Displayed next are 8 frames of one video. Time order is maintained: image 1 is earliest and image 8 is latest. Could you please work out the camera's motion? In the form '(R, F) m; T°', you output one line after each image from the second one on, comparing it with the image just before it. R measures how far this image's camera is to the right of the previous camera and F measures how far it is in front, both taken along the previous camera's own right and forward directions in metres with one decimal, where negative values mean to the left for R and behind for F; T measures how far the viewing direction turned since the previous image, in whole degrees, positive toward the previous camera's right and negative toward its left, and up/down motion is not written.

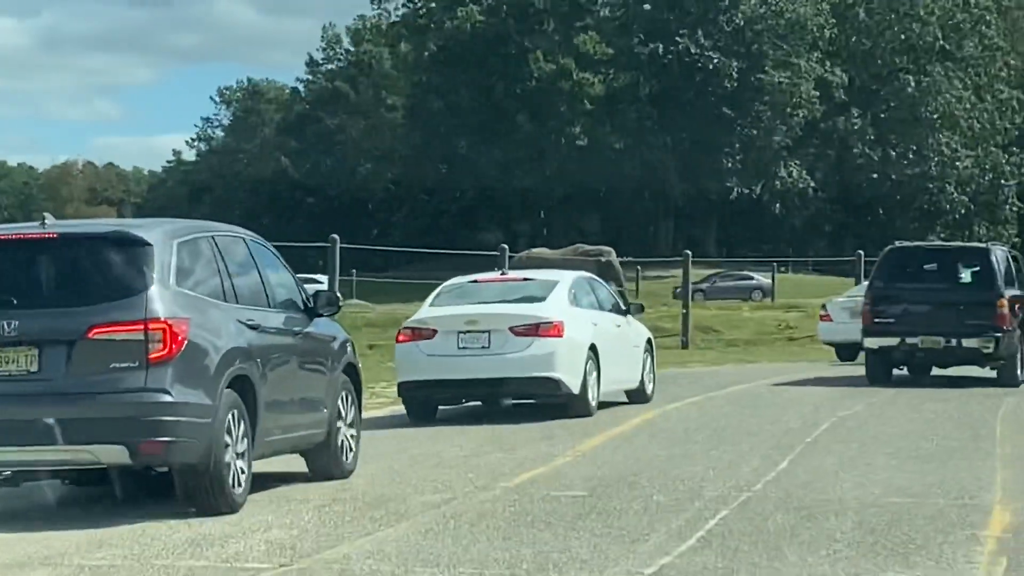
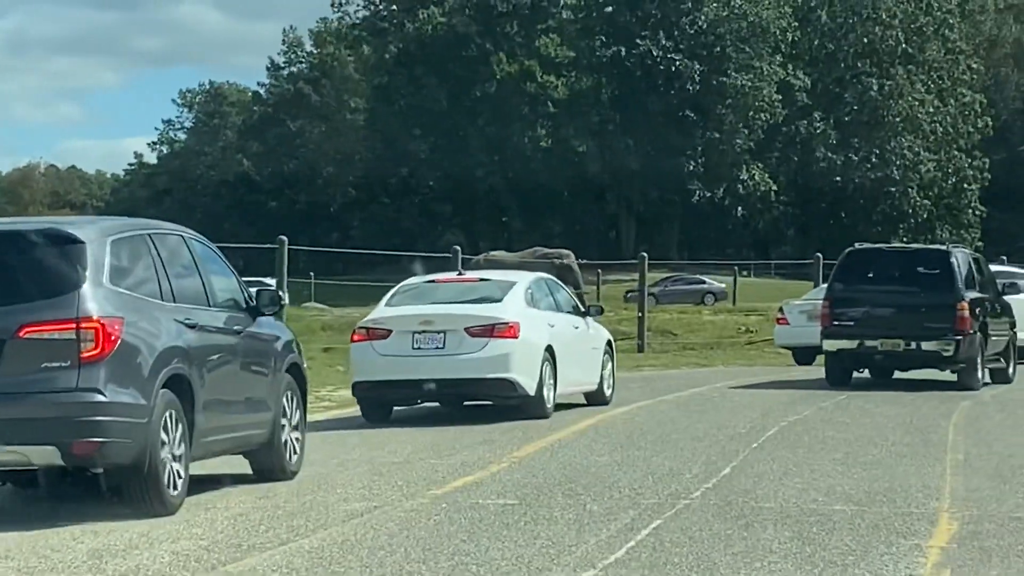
(+0.1, +0.4) m; +1°
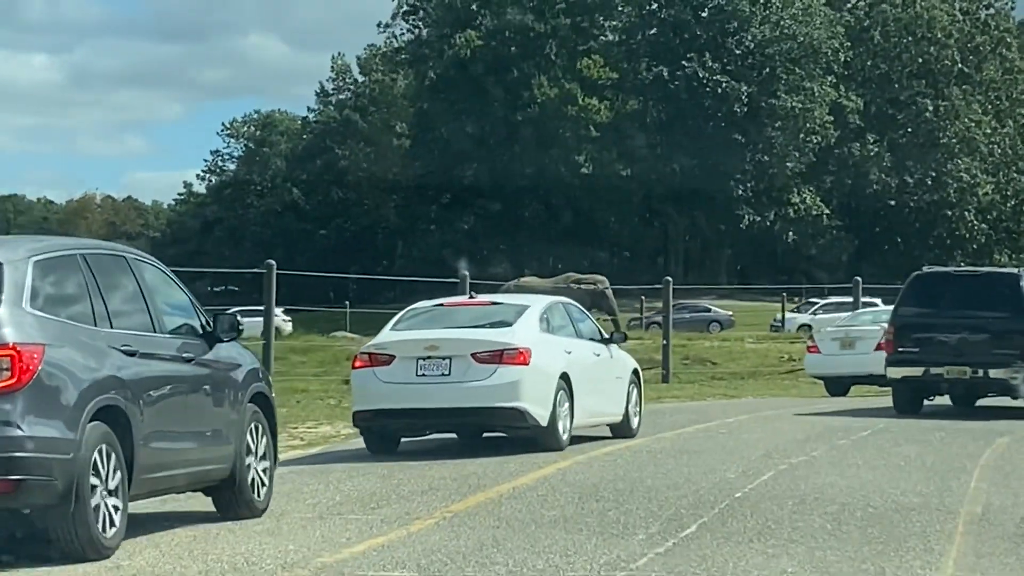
(+0.5, +1.6) m; -2°
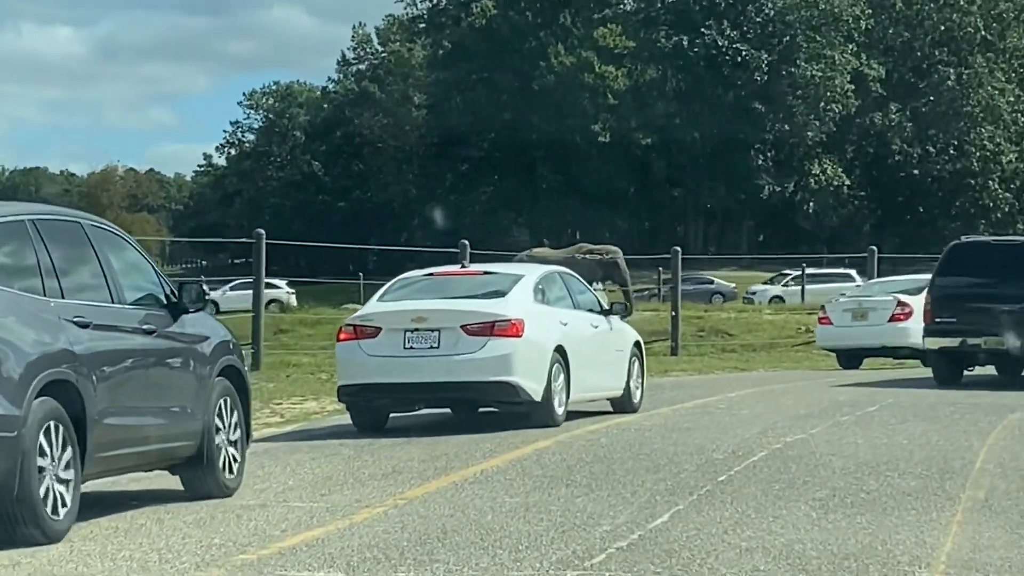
(+0.2, +0.7) m; -1°
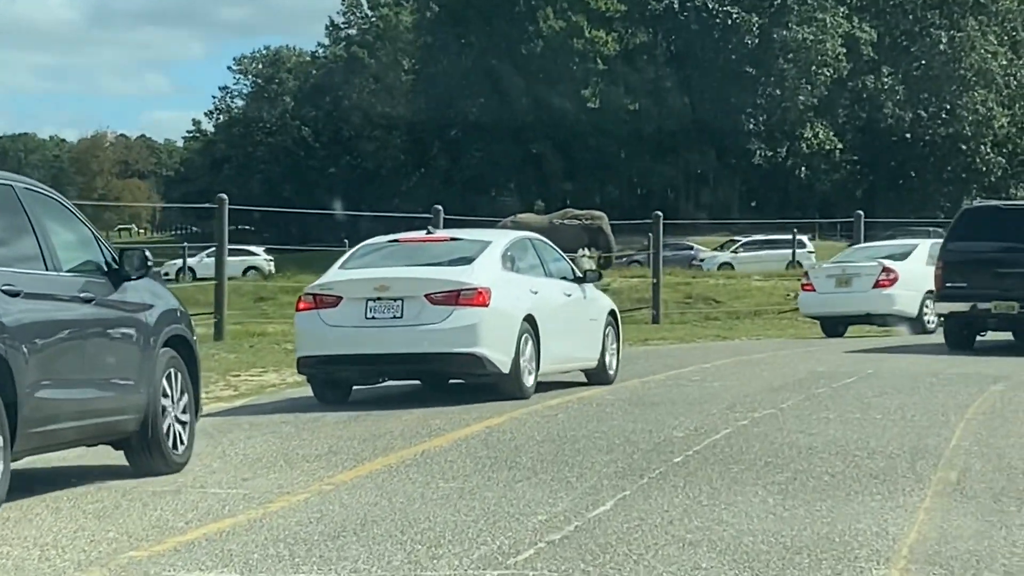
(+0.2, +0.6) m; 0°
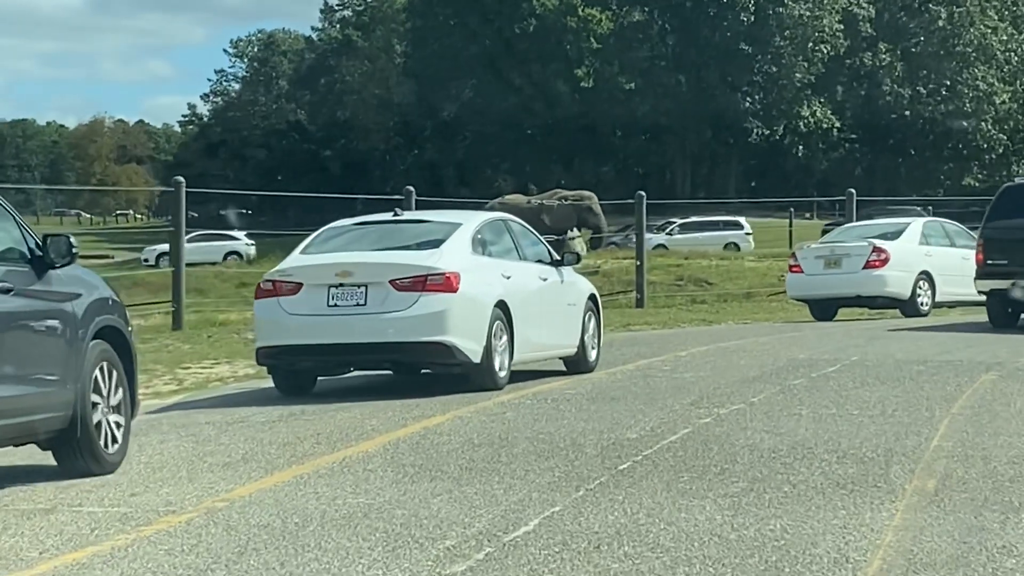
(+0.3, +0.9) m; 0°
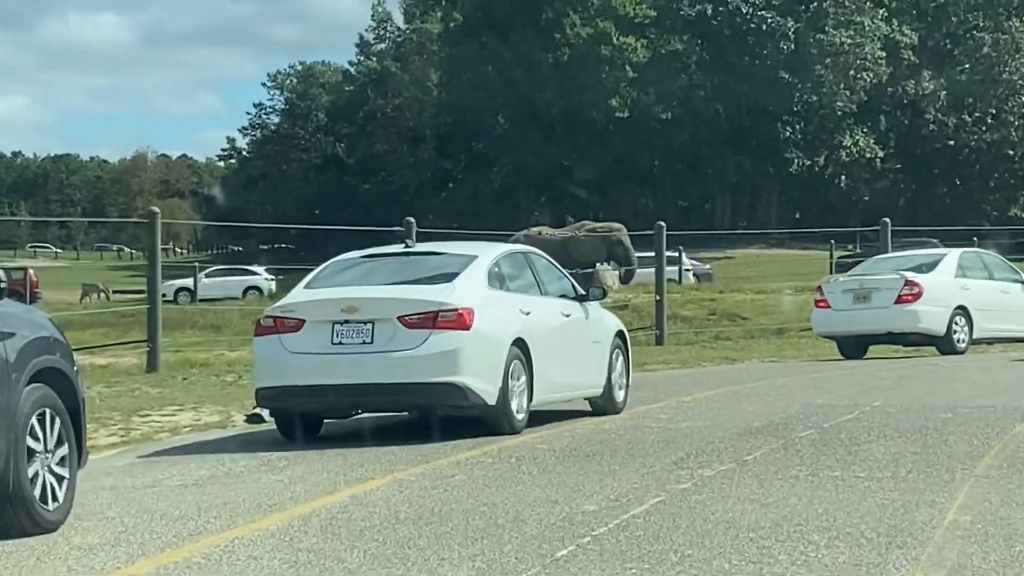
(+0.4, +1.3) m; -1°
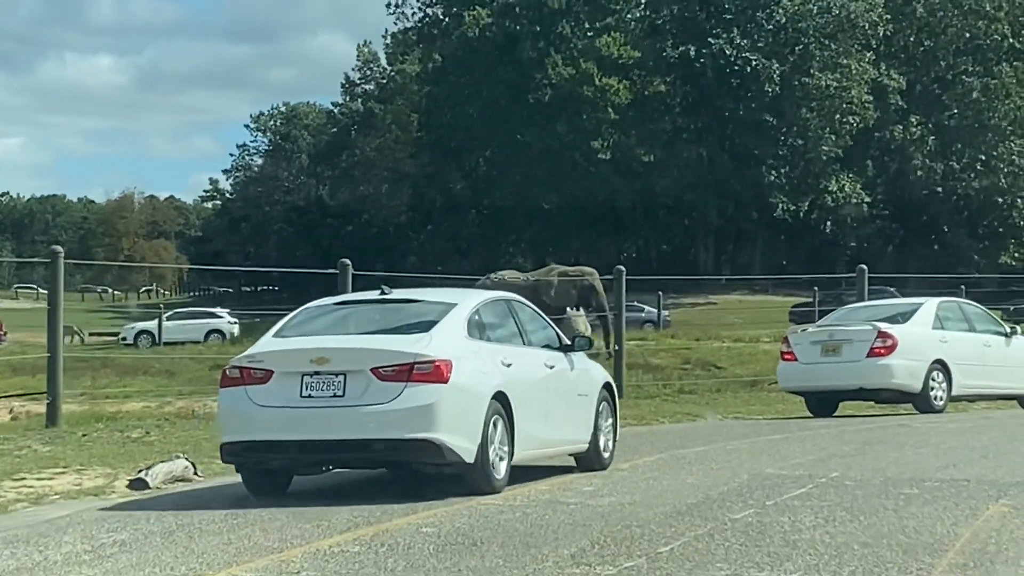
(+0.4, +1.4) m; 0°
